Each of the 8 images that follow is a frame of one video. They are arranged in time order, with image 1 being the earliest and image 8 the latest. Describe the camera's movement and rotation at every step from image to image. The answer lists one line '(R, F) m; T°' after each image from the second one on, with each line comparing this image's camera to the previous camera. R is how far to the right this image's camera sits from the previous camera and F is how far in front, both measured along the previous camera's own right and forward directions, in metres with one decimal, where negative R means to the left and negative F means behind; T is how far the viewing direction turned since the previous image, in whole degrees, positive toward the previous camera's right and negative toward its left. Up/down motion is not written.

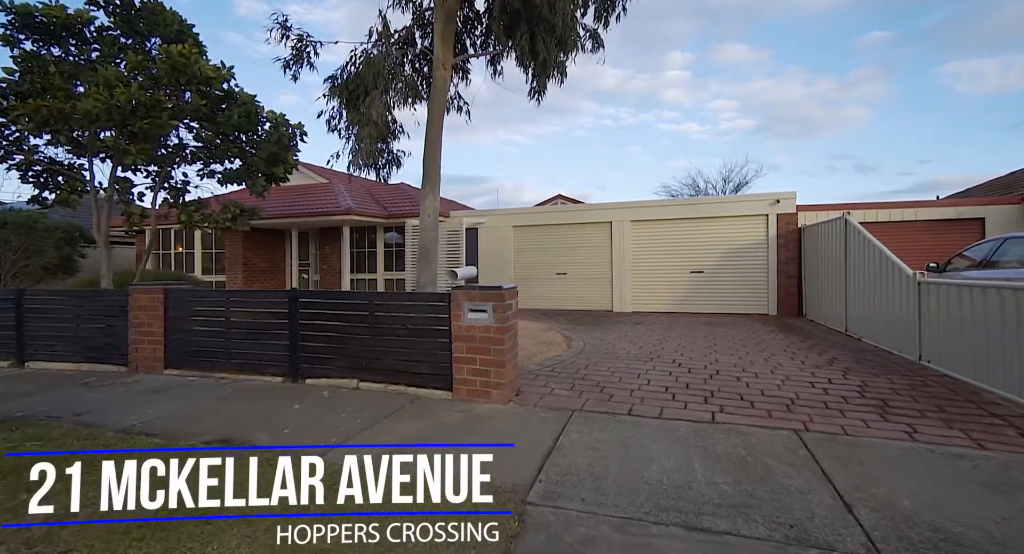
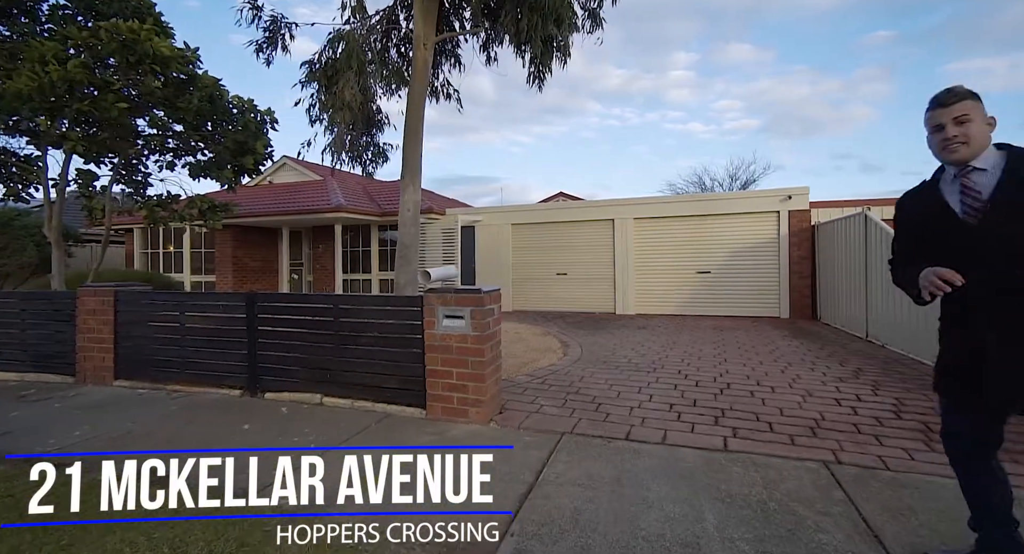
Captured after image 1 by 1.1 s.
(+0.2, +0.6) m; -1°
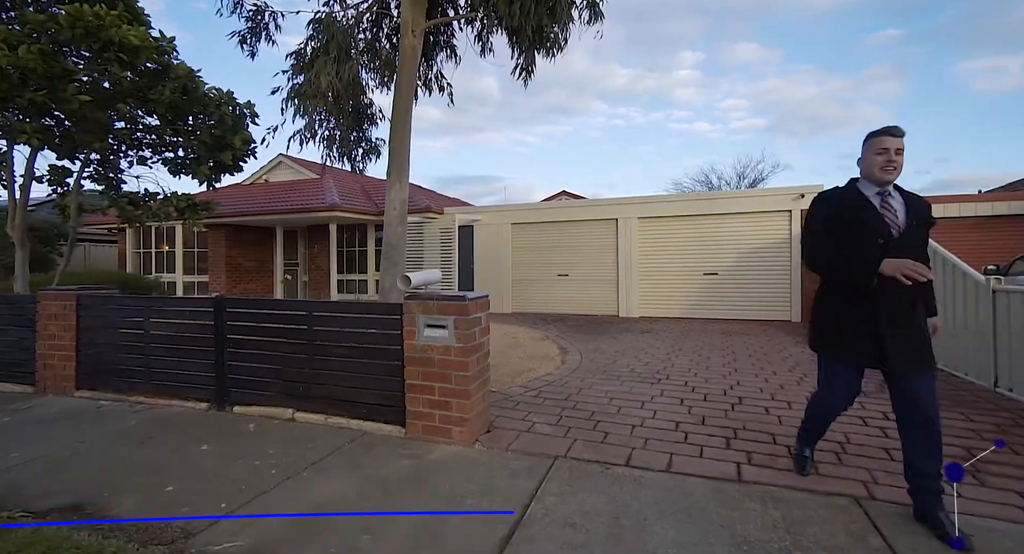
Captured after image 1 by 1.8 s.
(+0.1, +0.4) m; 0°
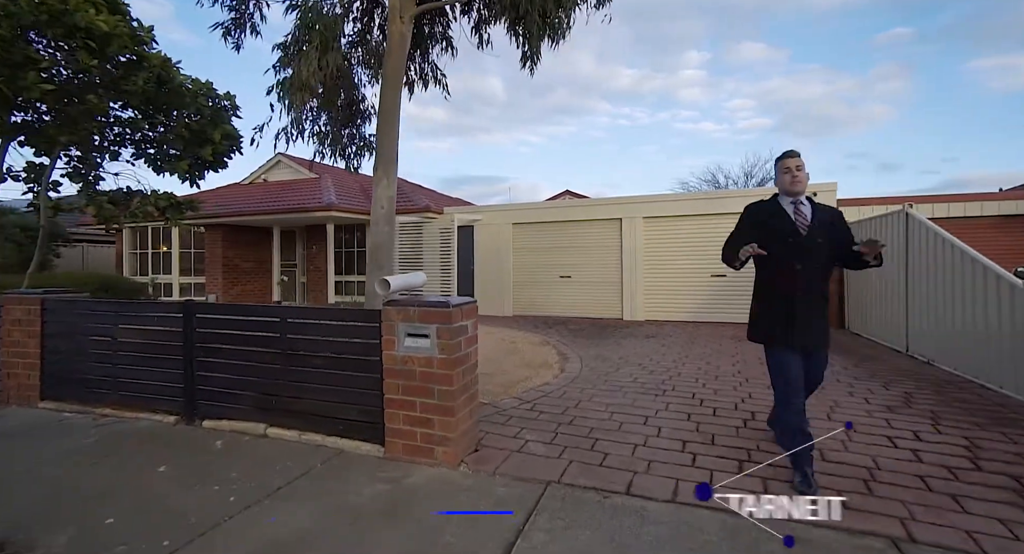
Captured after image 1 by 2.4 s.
(+0.1, +0.3) m; -1°
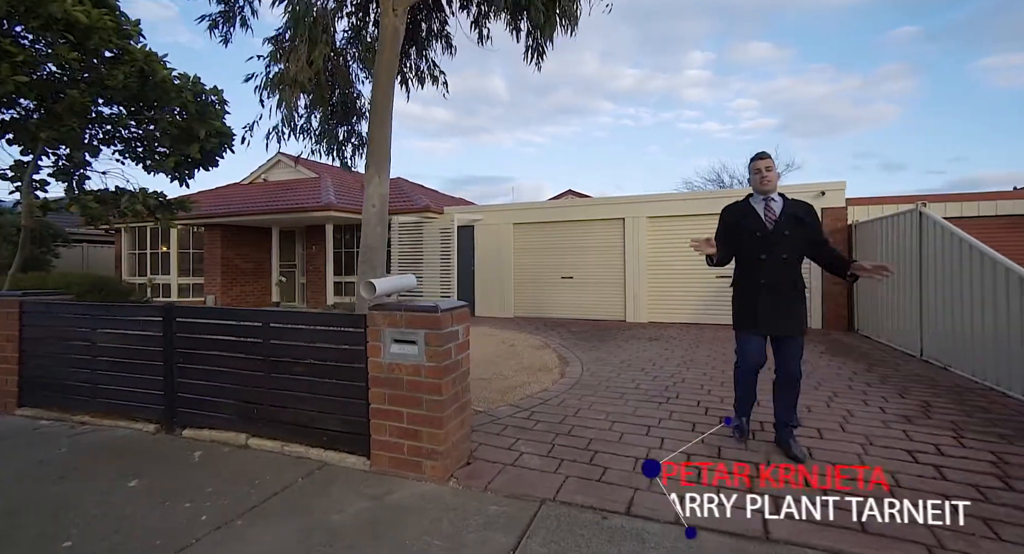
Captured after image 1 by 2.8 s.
(+0.1, +0.2) m; 0°
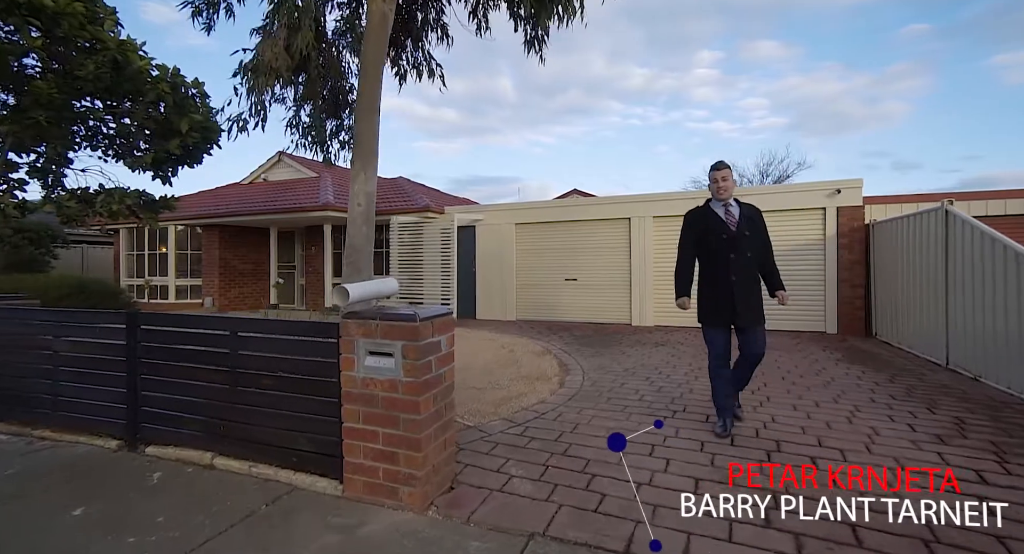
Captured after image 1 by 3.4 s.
(+0.1, +0.3) m; -1°
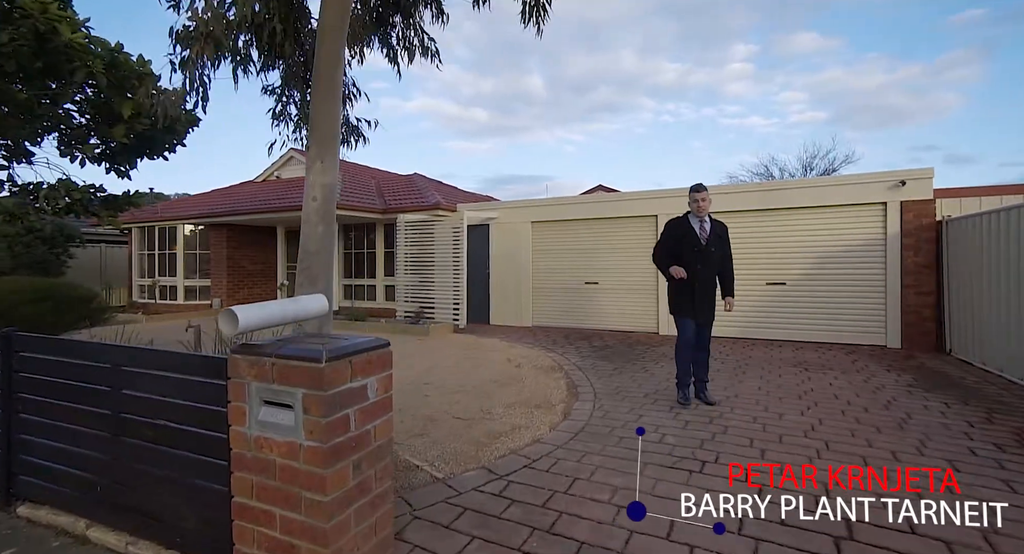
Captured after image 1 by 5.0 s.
(+0.3, +0.9) m; -3°
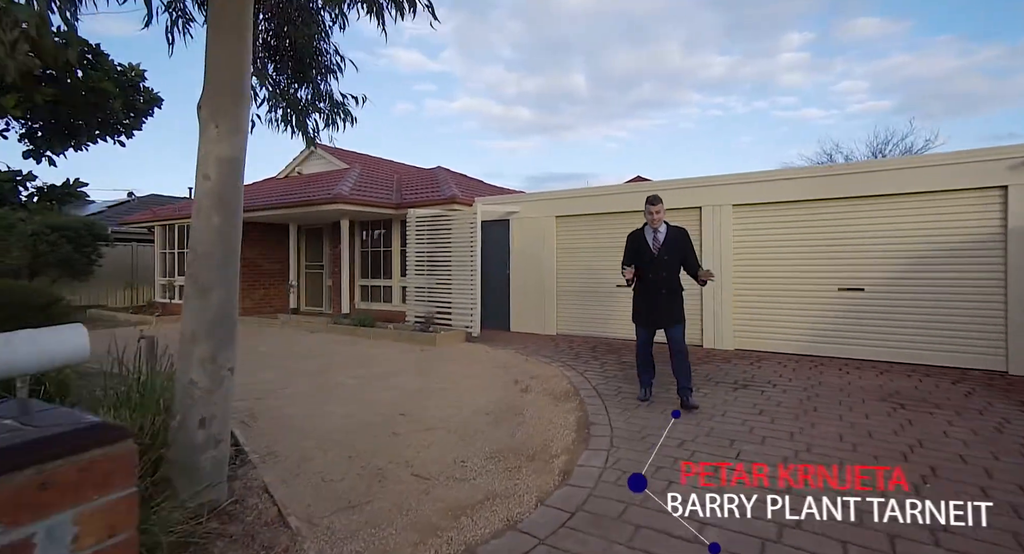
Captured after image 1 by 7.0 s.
(+0.4, +1.2) m; -5°
